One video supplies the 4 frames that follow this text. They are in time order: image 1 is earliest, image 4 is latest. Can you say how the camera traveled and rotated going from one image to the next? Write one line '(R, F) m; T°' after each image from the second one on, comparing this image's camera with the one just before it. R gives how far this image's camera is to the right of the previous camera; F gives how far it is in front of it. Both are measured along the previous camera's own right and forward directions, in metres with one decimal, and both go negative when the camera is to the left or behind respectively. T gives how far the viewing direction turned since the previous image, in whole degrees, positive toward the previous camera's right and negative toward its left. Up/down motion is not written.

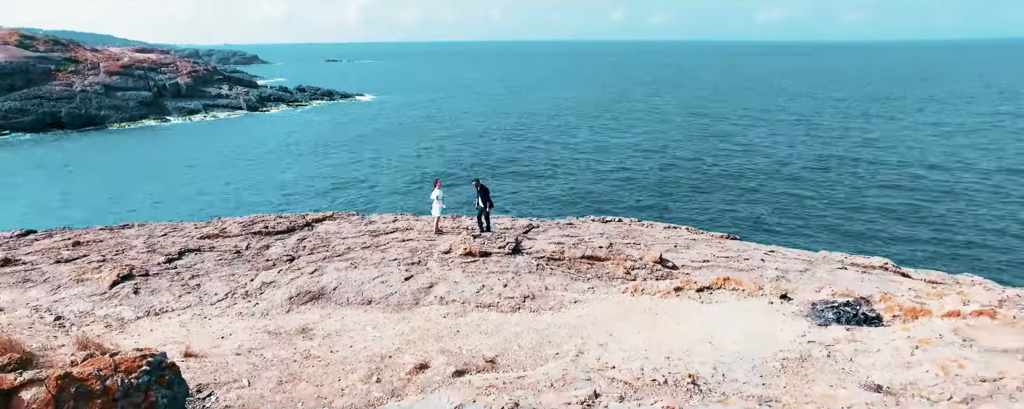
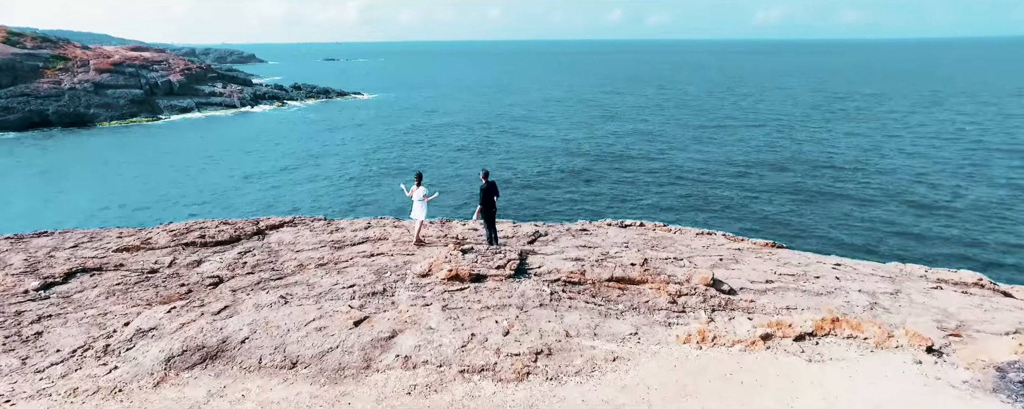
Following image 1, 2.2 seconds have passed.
(0.0, +3.6) m; 0°
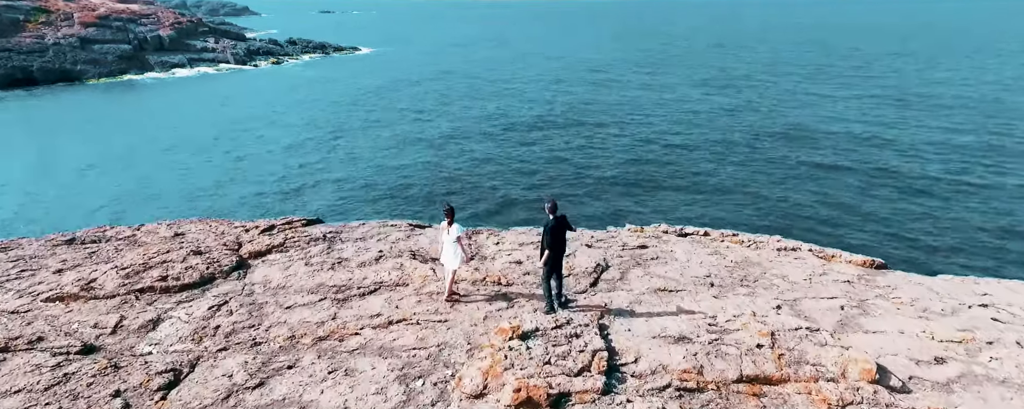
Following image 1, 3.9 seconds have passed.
(-0.9, +3.4) m; 0°
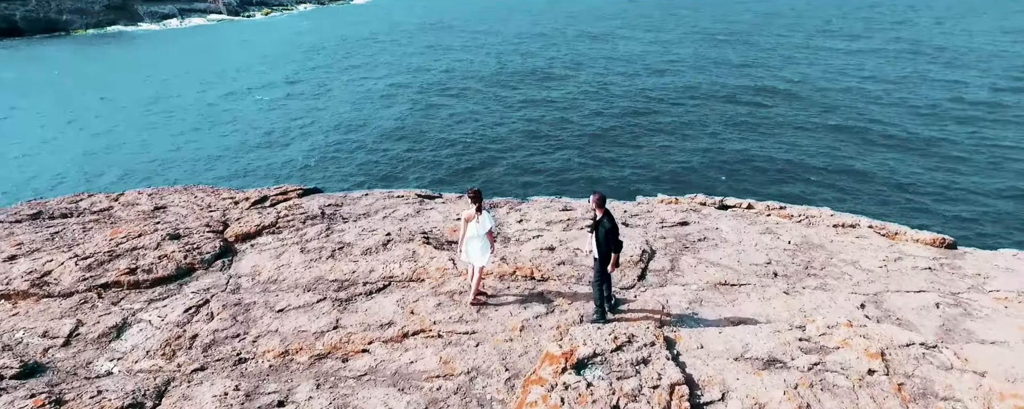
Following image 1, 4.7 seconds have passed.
(-0.5, +1.7) m; 0°
